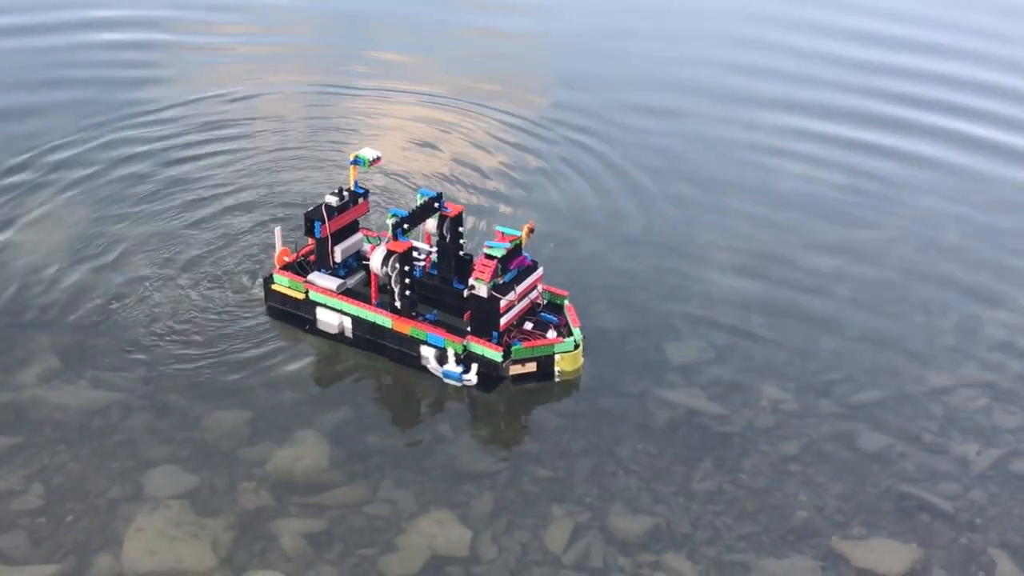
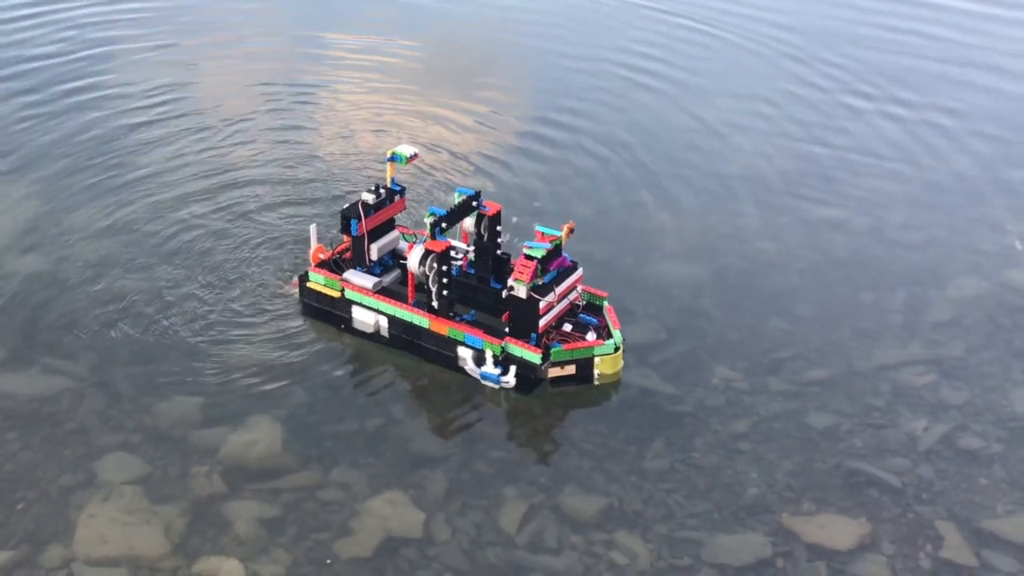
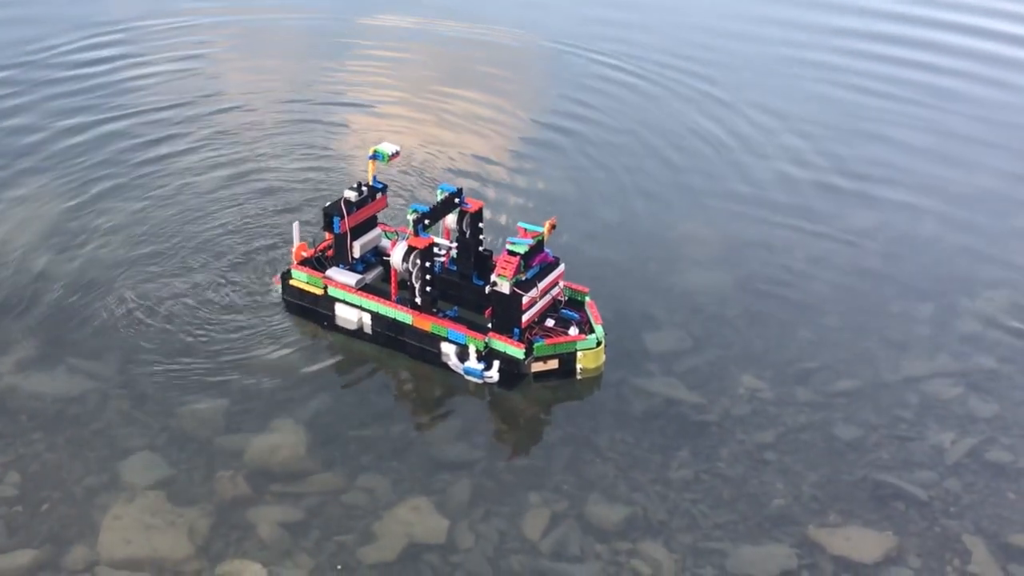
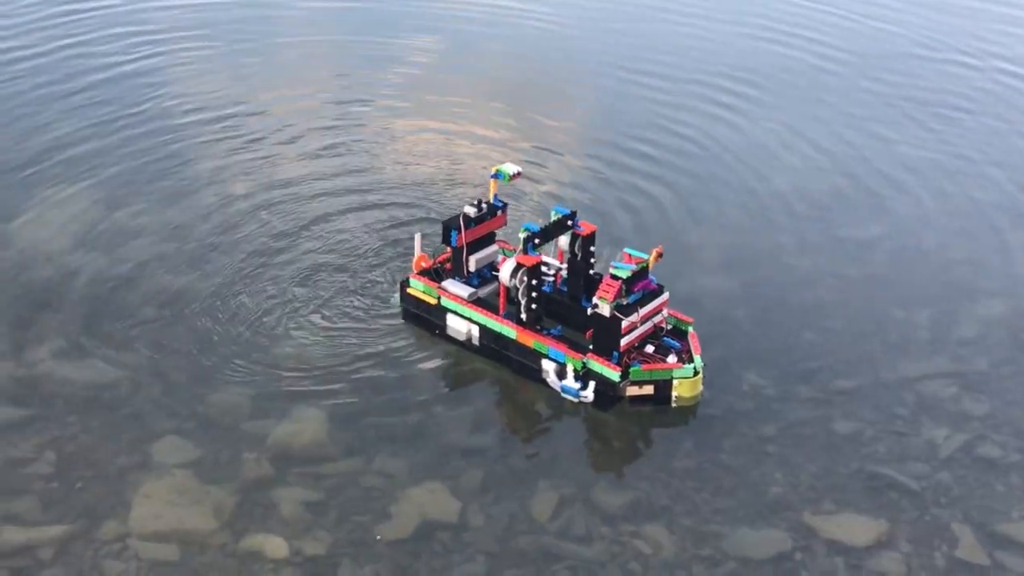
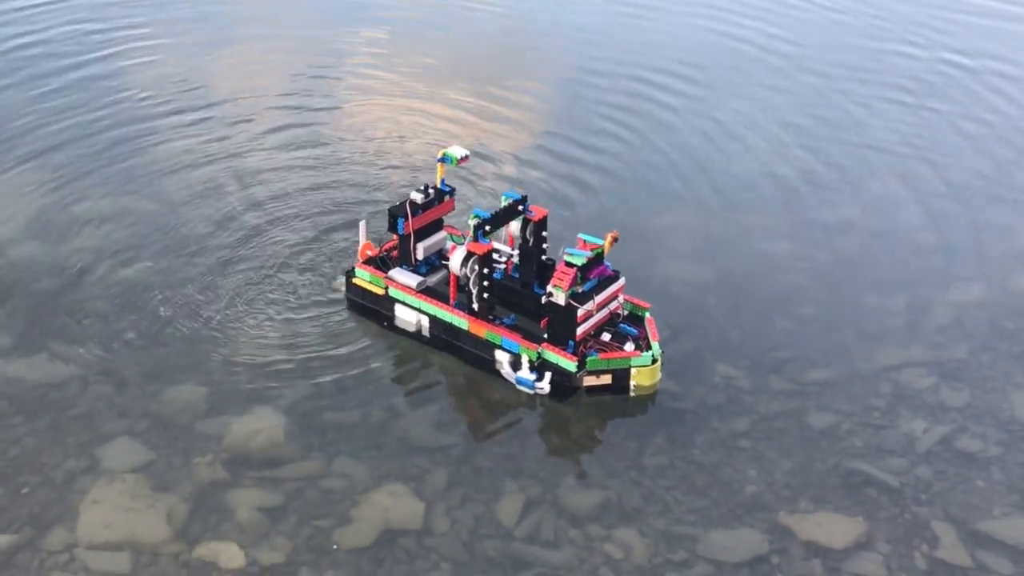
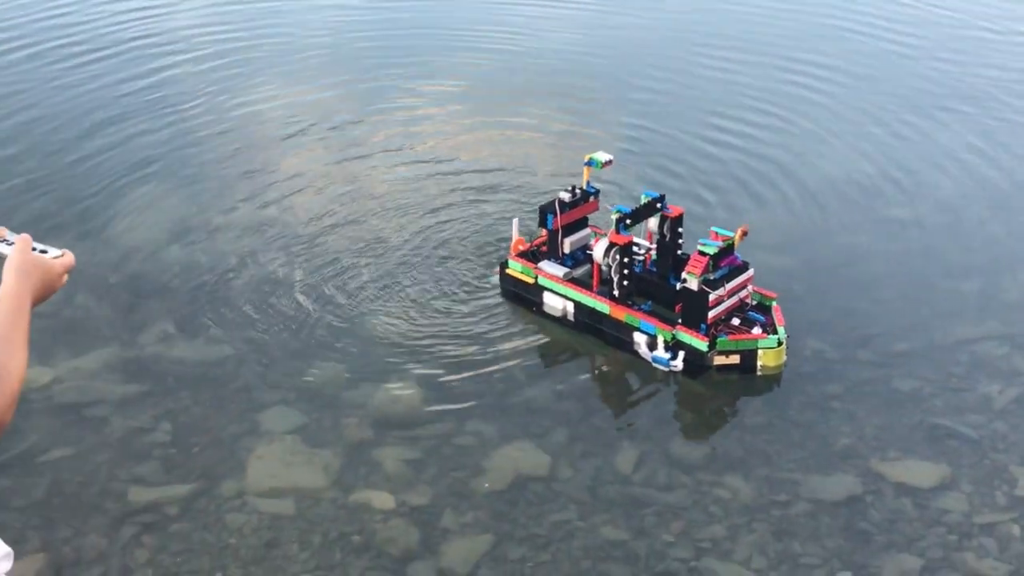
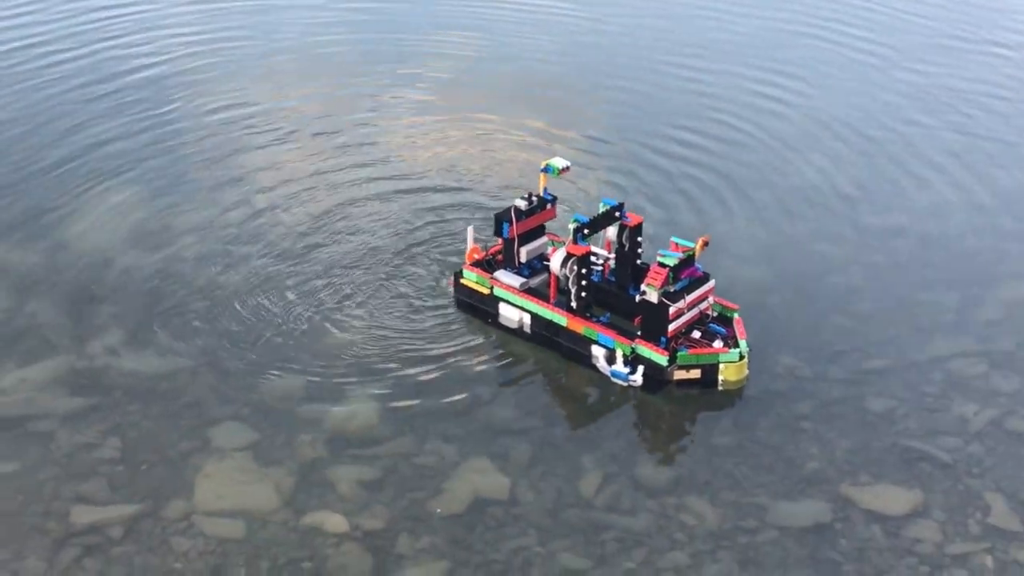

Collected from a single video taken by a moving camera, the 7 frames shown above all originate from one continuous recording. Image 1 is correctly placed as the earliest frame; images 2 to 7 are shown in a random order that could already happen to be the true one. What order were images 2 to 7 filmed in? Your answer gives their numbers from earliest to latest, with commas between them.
3, 2, 5, 4, 7, 6
